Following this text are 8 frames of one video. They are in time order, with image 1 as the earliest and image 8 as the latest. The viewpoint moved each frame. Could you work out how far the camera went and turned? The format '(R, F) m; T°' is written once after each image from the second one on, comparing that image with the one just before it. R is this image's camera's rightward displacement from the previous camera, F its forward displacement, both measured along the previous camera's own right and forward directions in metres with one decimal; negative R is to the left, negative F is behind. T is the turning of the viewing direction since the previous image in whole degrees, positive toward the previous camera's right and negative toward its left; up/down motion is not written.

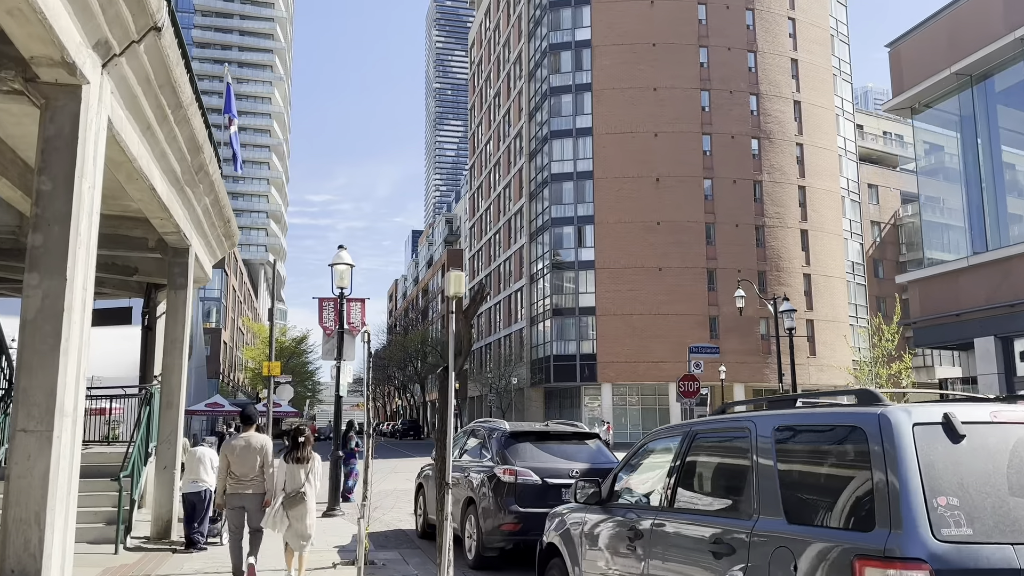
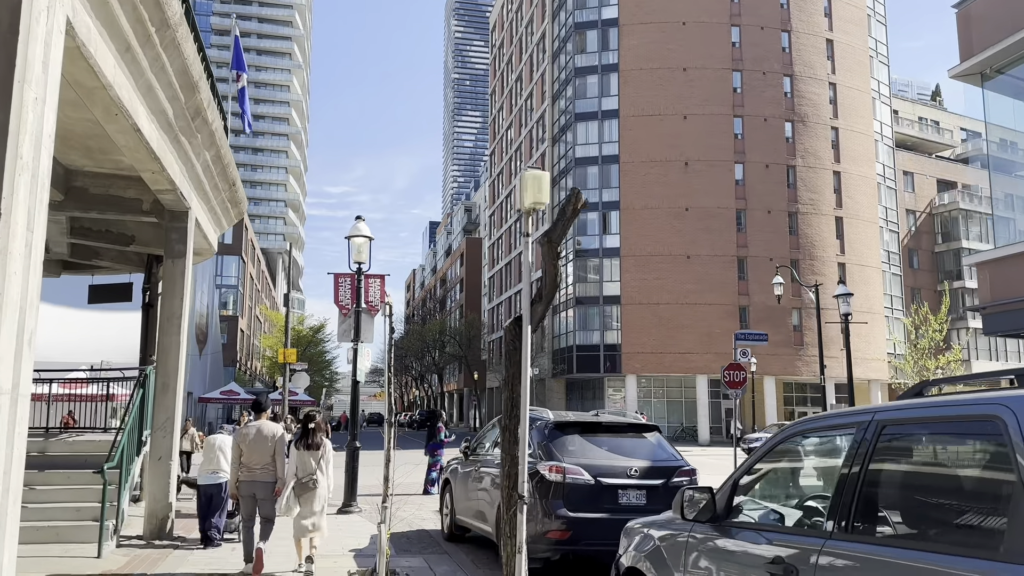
(-0.3, +1.4) m; -1°
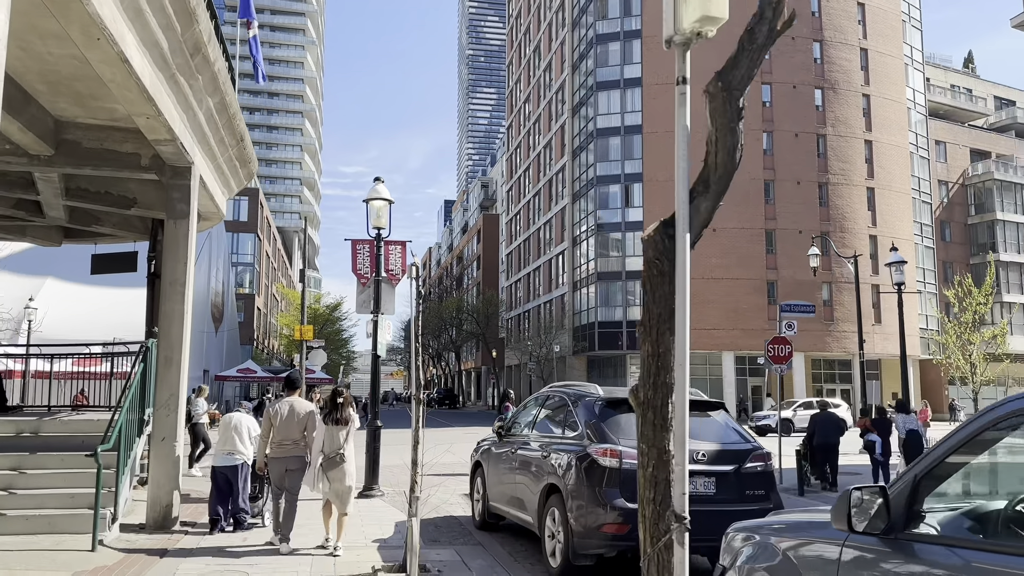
(-0.3, +1.0) m; -1°
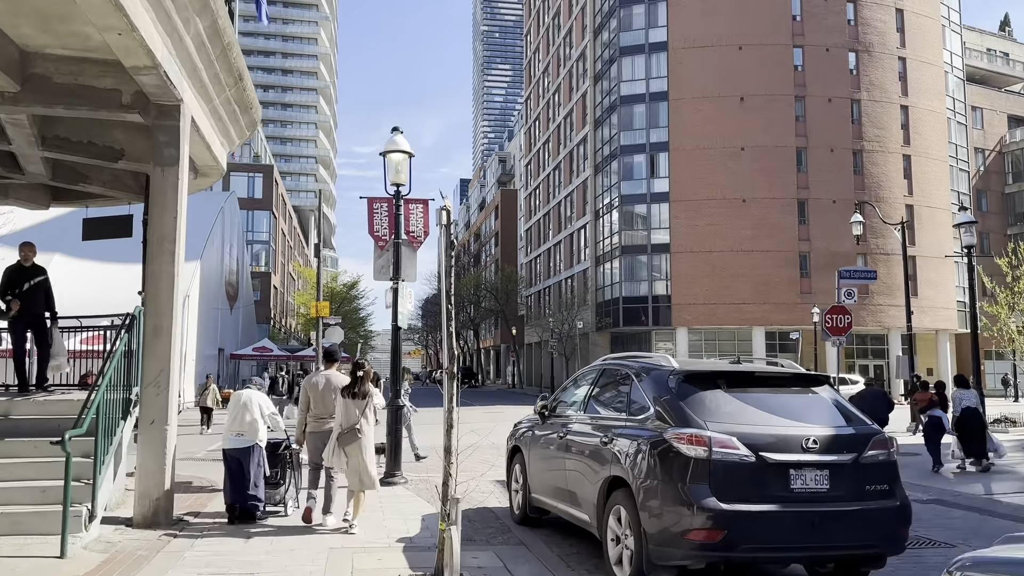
(-0.3, +1.4) m; -1°
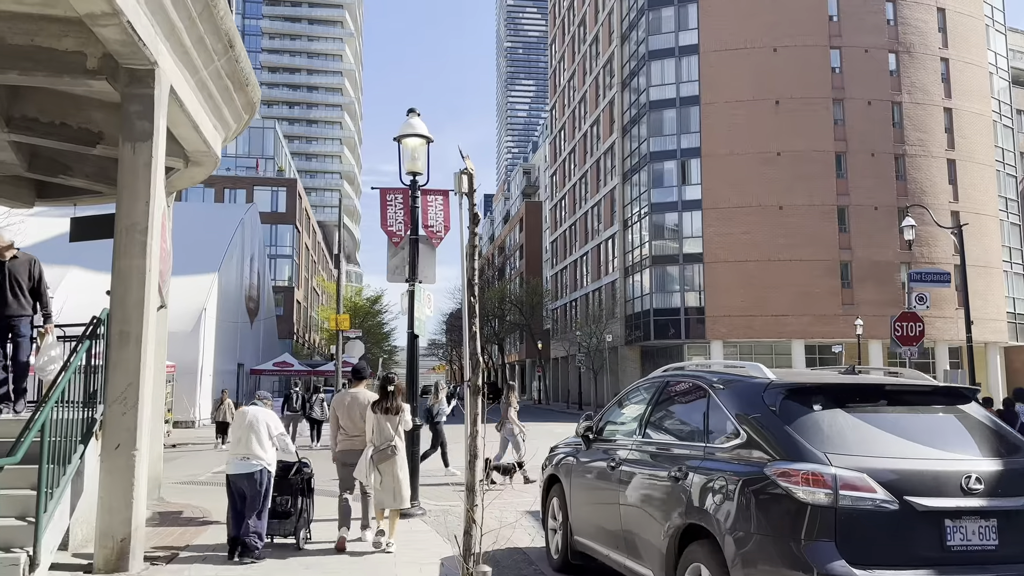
(-0.1, +1.4) m; -2°
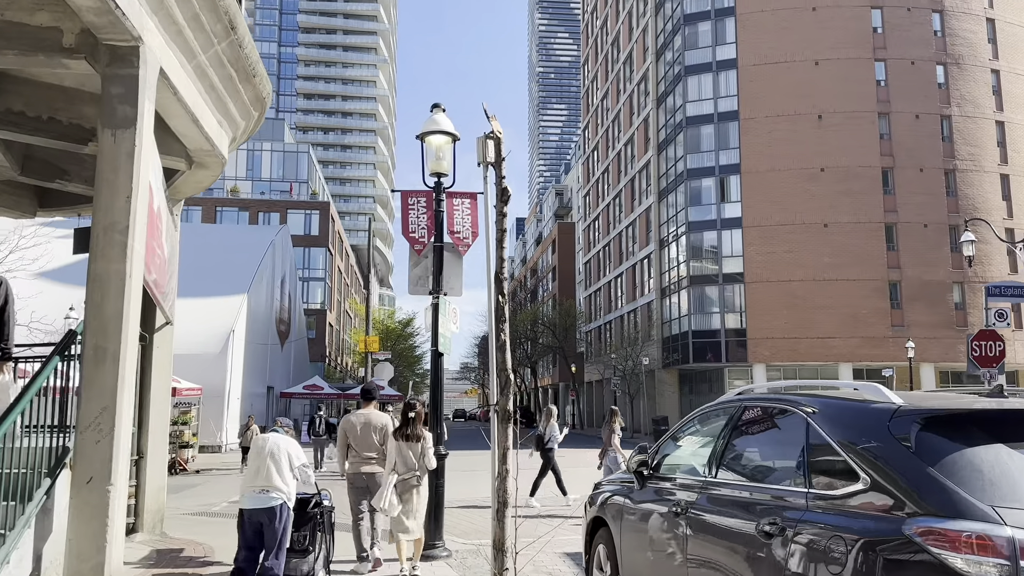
(0.0, +1.0) m; -2°
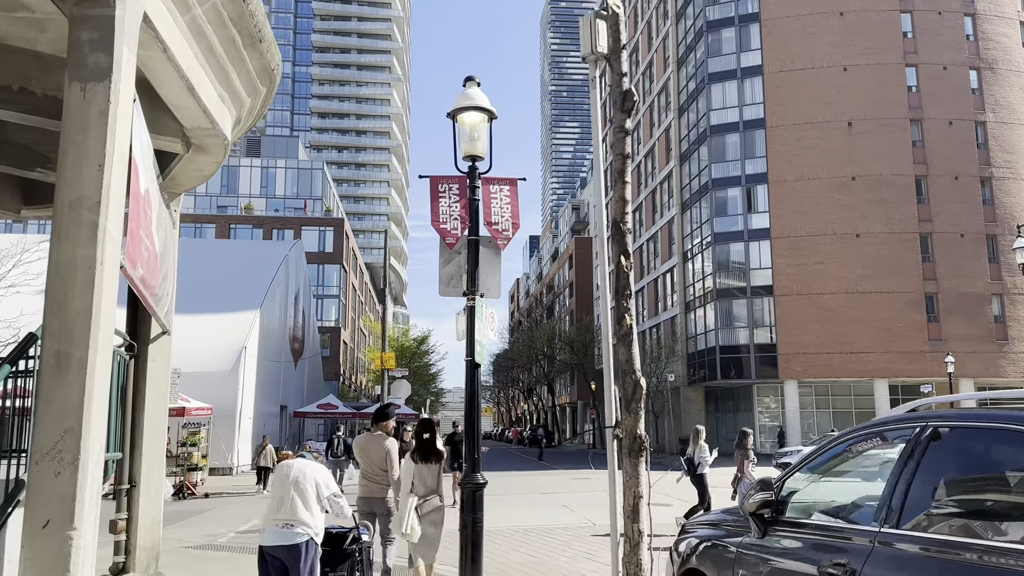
(-0.3, +1.2) m; -1°
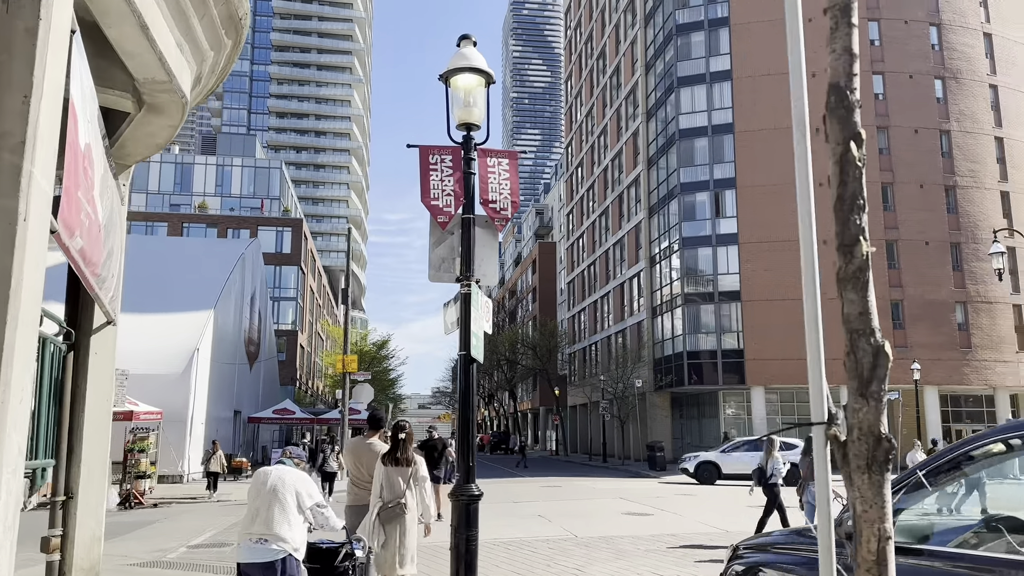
(-0.3, +0.9) m; +3°
